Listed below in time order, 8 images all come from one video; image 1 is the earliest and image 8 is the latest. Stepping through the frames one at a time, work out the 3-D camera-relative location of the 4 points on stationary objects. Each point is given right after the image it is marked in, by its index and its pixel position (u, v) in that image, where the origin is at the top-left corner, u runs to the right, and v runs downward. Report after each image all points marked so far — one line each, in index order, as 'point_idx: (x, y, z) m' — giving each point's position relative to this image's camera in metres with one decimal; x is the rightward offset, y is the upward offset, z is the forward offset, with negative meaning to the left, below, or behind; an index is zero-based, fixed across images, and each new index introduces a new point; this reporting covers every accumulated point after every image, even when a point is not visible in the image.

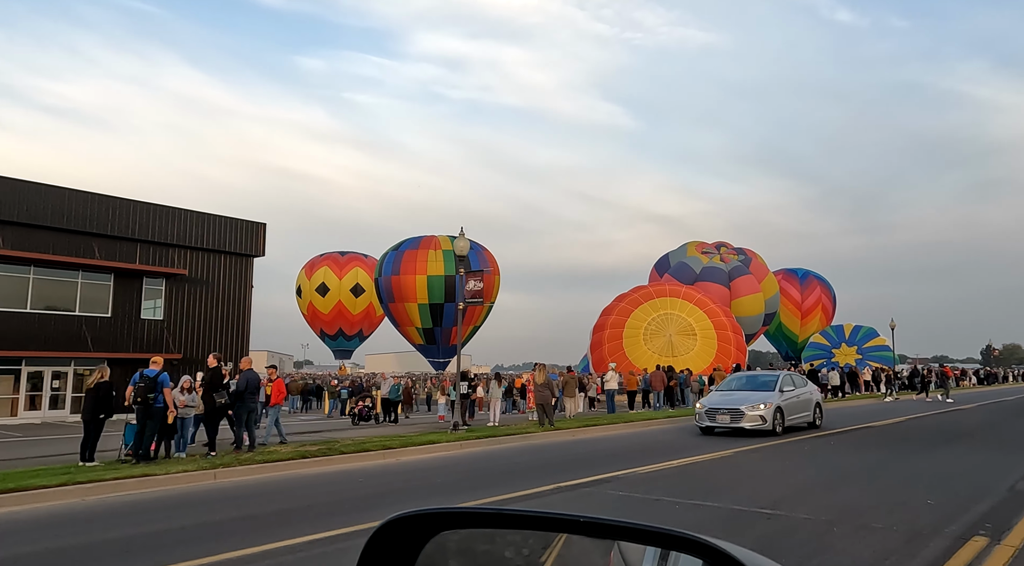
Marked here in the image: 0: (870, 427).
0: (+8.1, -3.2, +19.3) m
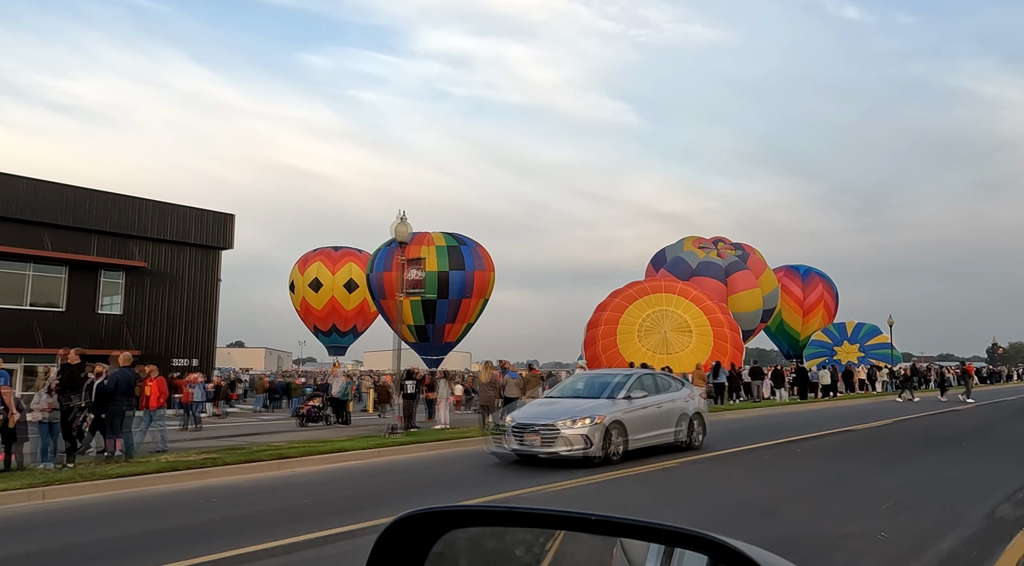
0: (+7.5, -3.1, +18.4) m
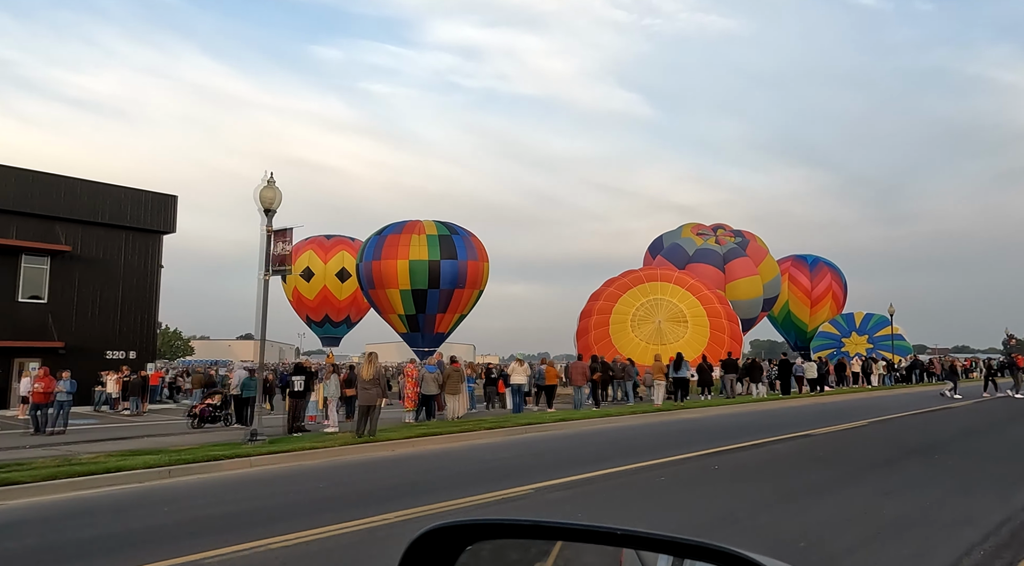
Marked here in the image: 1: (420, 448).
0: (+6.7, -2.8, +16.8) m
1: (-1.6, -2.8, +14.7) m
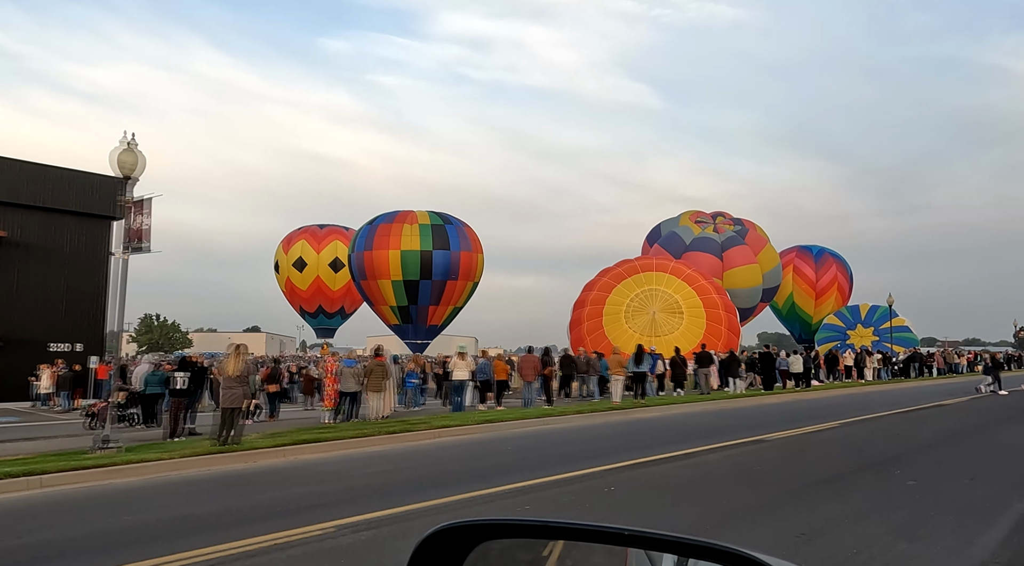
0: (+6.0, -2.5, +15.6) m
1: (-2.3, -2.6, +13.7) m
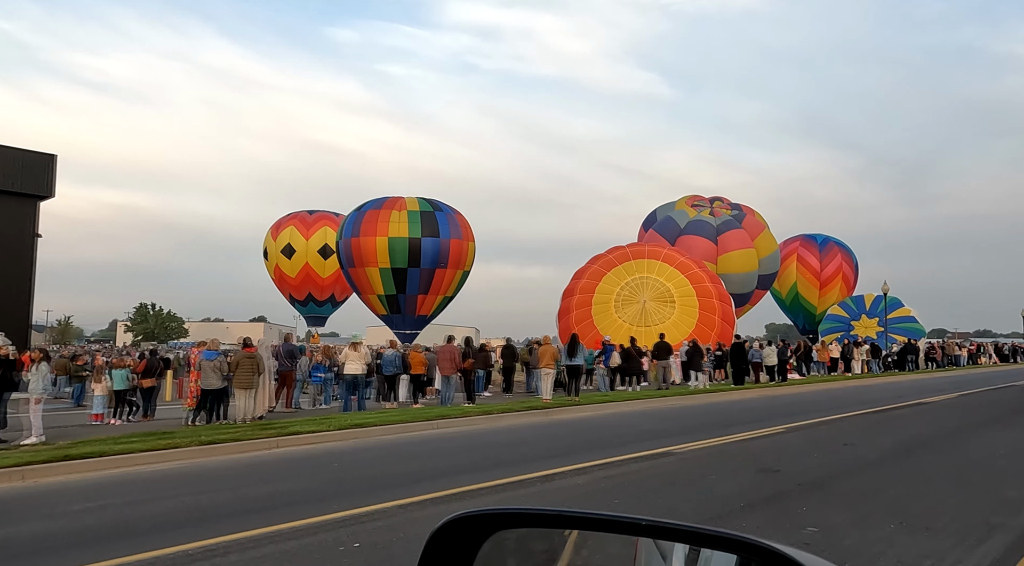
0: (+5.1, -2.3, +14.2) m
1: (-3.2, -2.4, +12.3) m
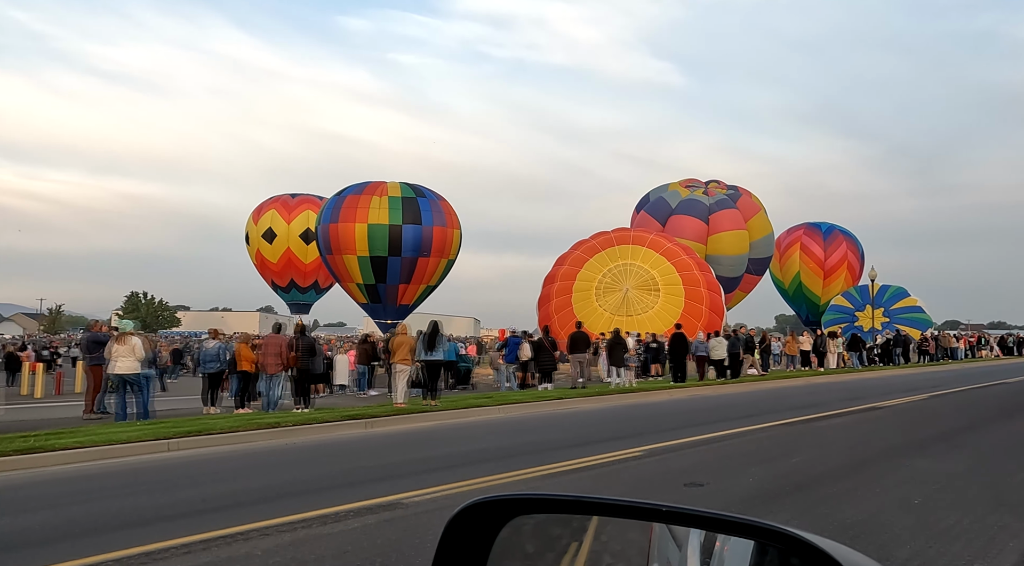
0: (+3.8, -2.0, +12.2) m
1: (-4.5, -2.1, +10.5) m
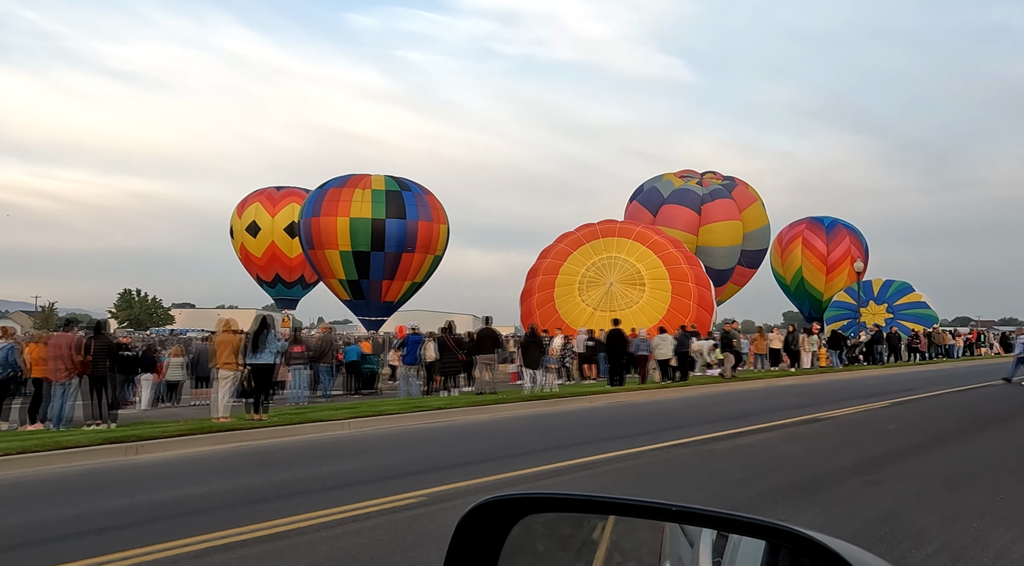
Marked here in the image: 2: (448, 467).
0: (+2.8, -1.9, +10.7) m
1: (-5.5, -2.0, +9.1) m
2: (-0.7, -2.0, +9.6) m
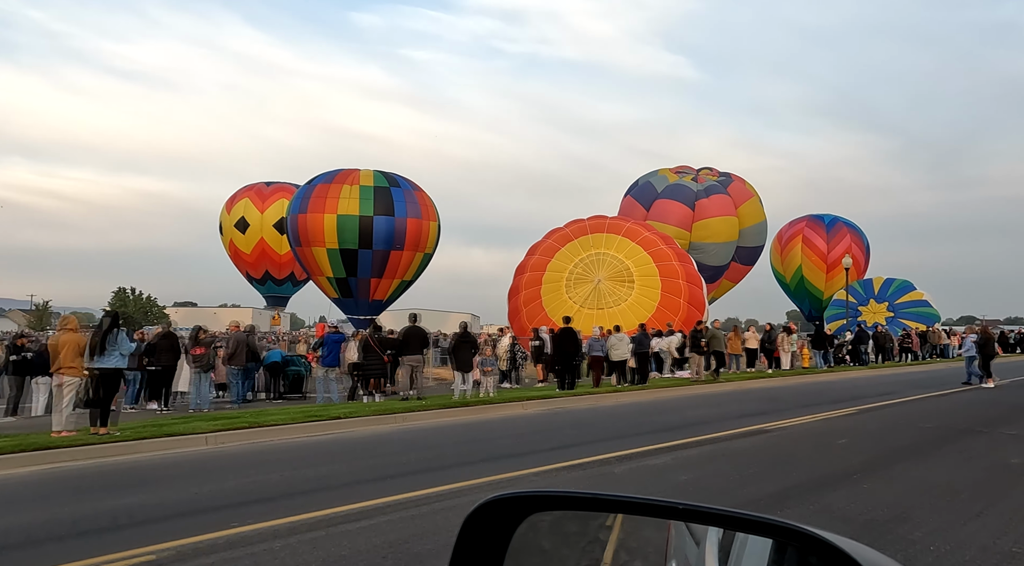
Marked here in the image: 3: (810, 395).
0: (+2.2, -1.8, +9.8) m
1: (-6.2, -1.9, +8.2) m
2: (-1.4, -1.9, +8.7) m
3: (+5.5, -1.8, +14.3) m
